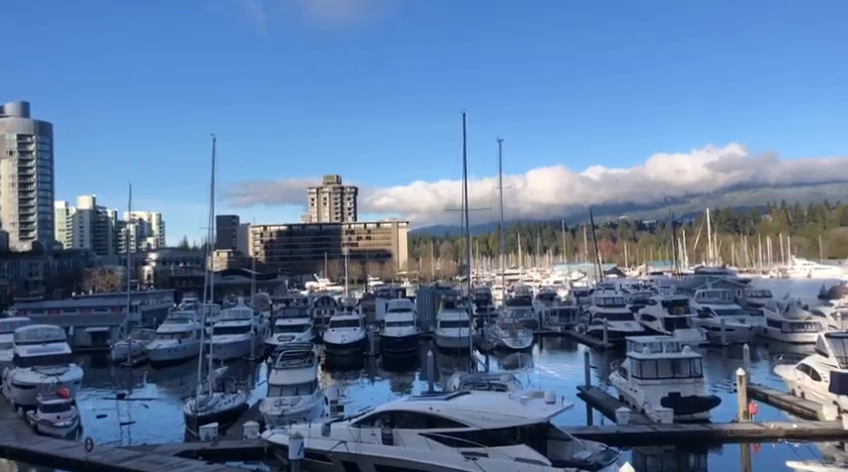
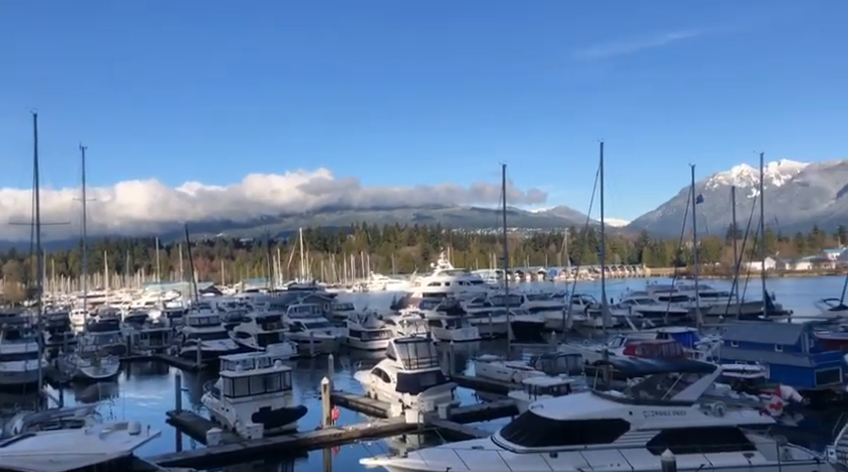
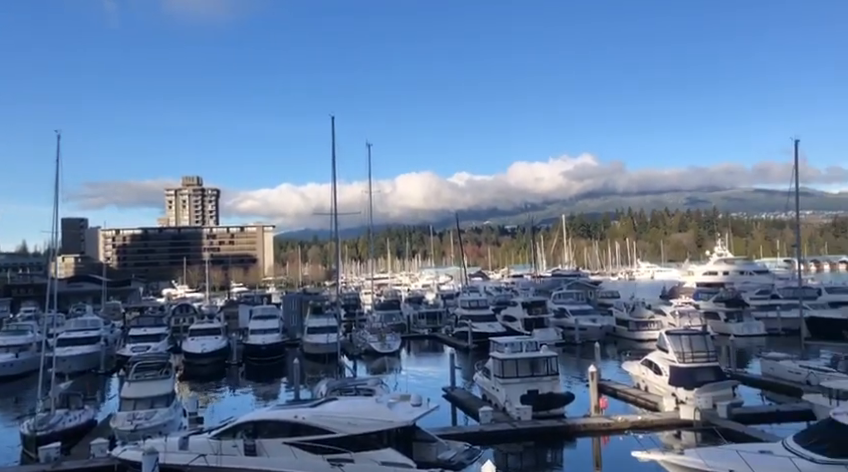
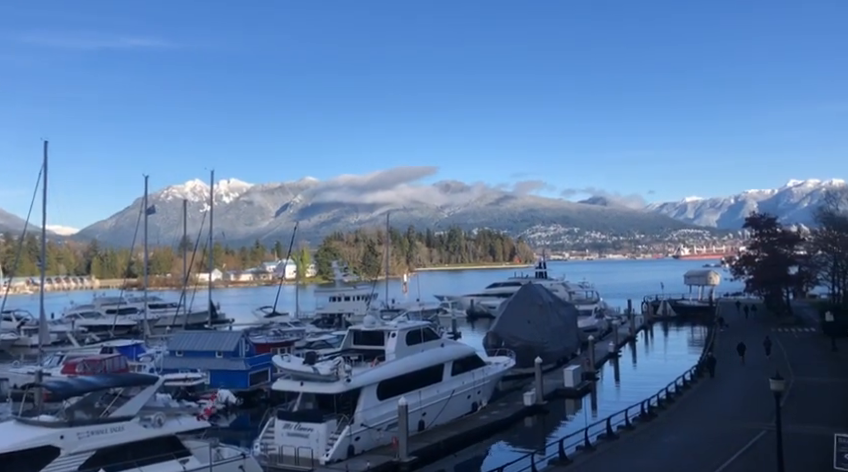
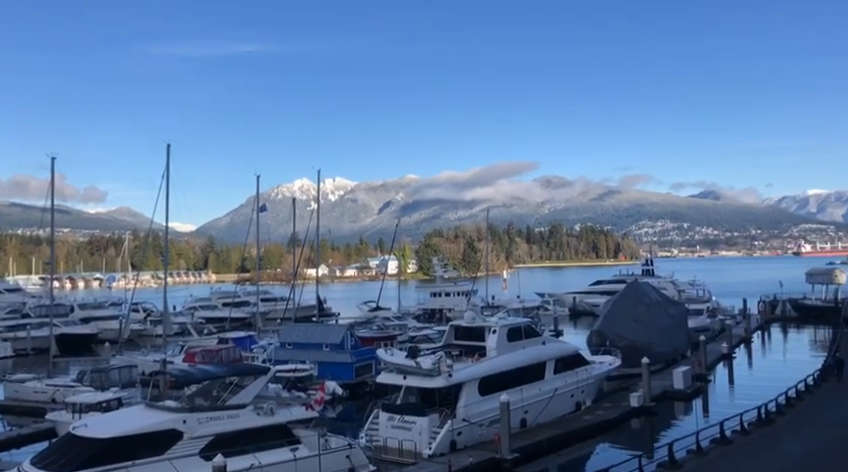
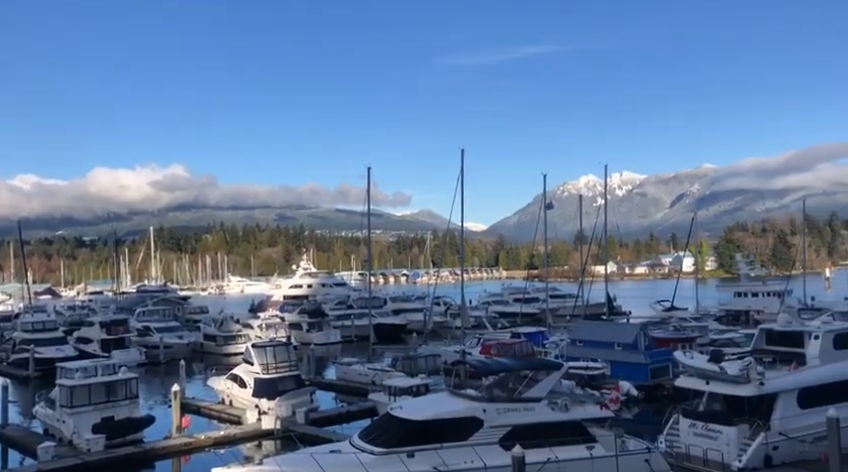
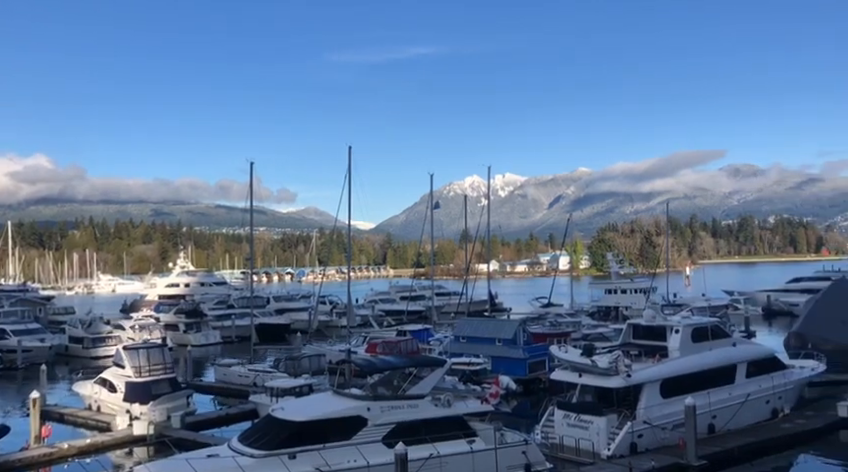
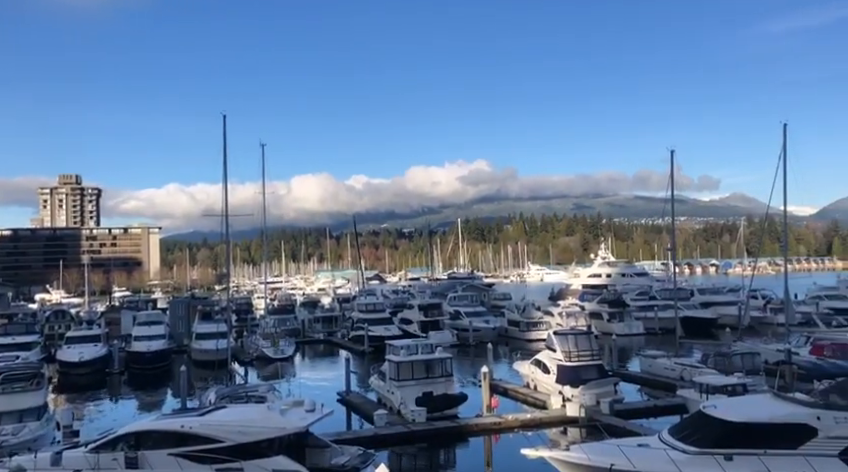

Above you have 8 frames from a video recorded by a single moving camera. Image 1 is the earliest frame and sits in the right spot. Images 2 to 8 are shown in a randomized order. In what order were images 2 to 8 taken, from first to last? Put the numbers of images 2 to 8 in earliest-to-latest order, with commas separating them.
3, 8, 2, 6, 7, 5, 4
